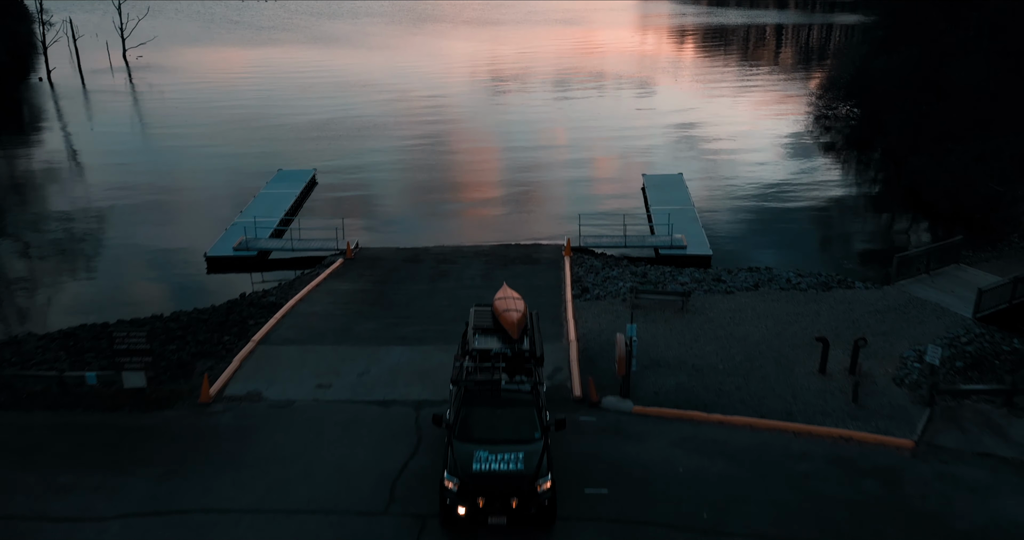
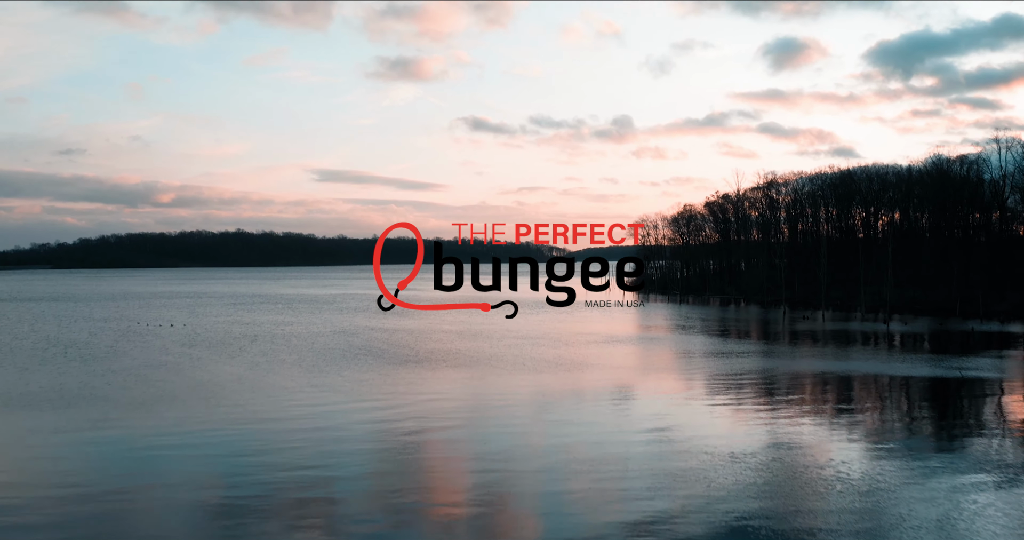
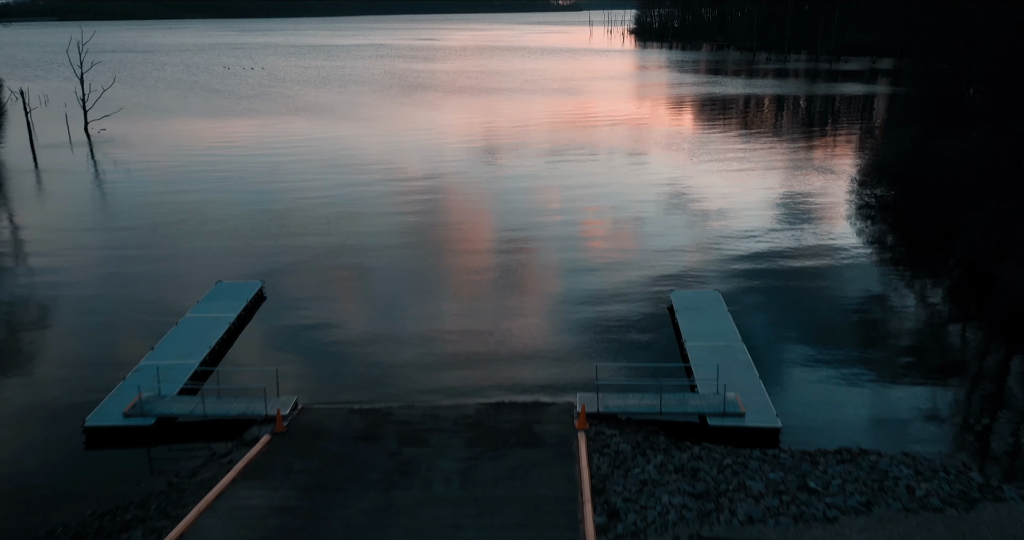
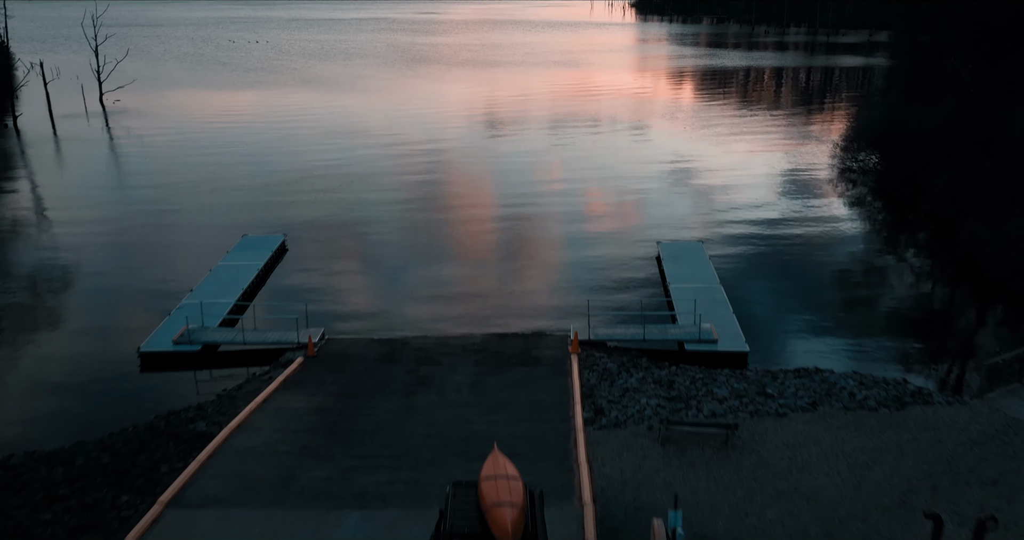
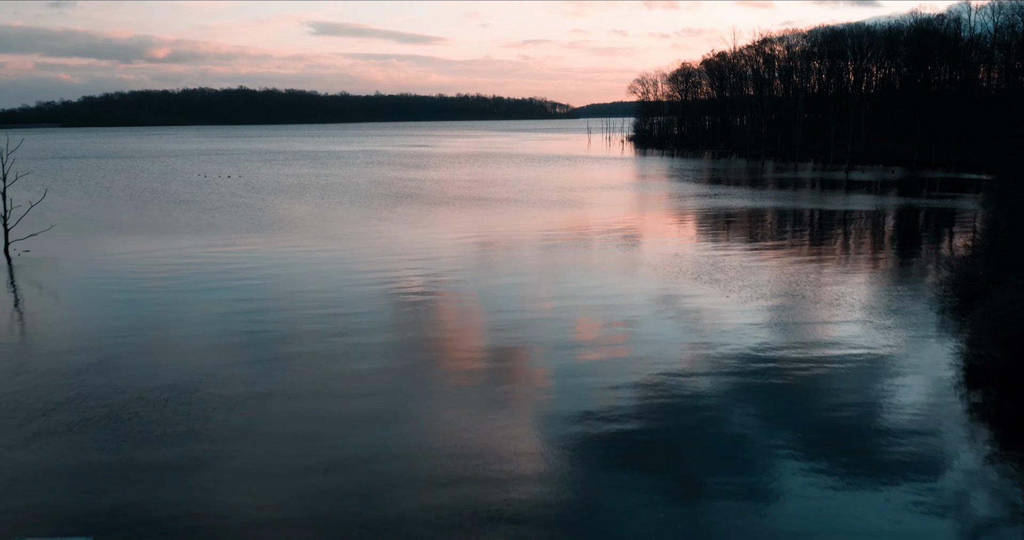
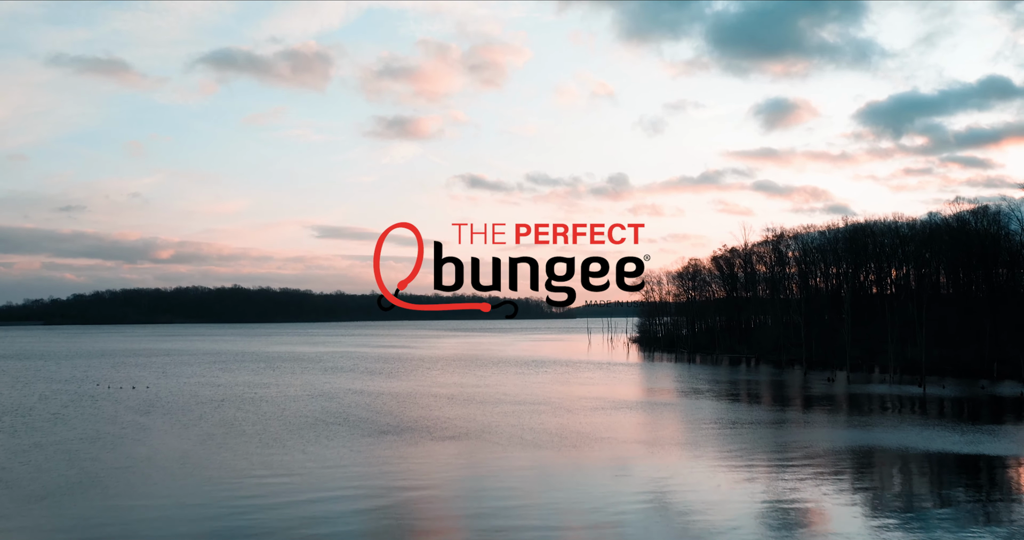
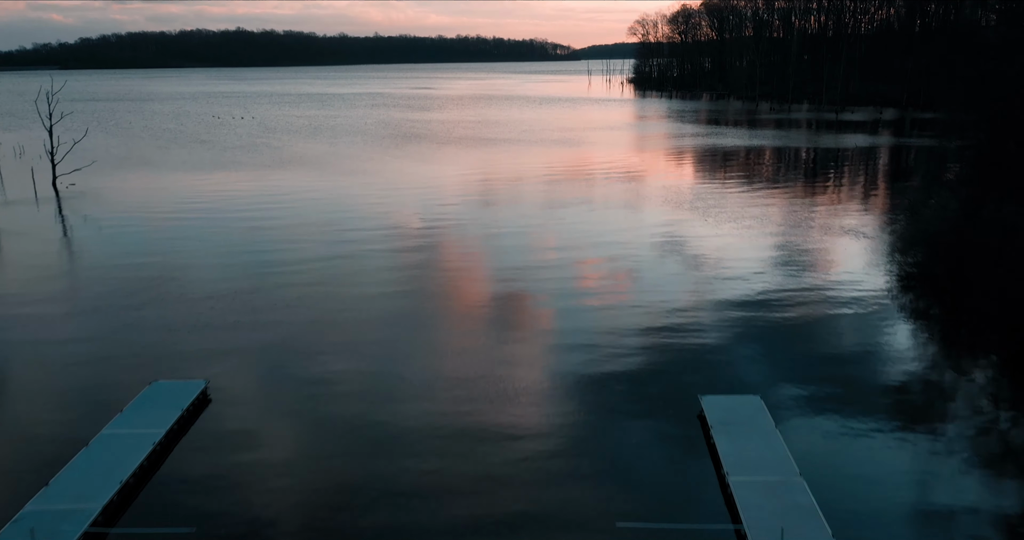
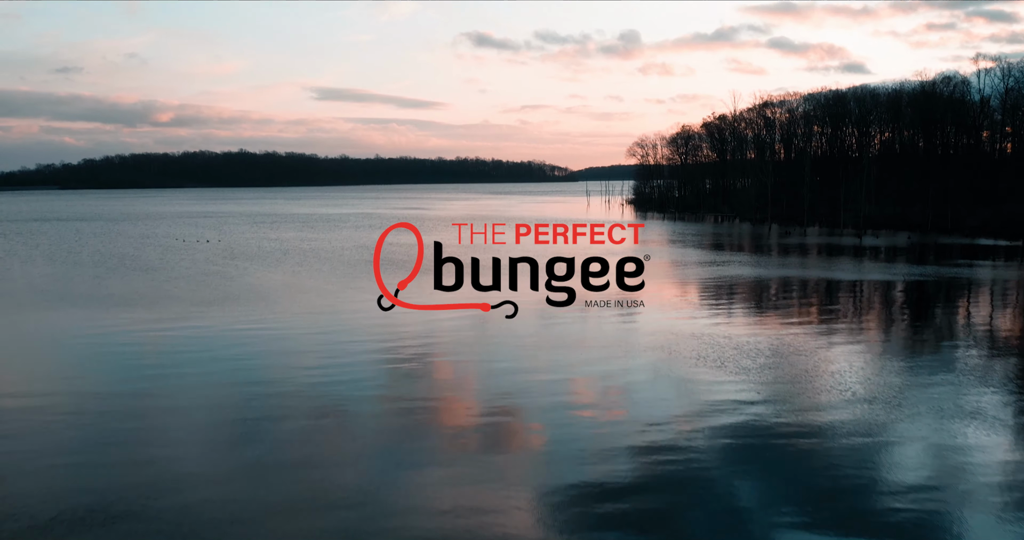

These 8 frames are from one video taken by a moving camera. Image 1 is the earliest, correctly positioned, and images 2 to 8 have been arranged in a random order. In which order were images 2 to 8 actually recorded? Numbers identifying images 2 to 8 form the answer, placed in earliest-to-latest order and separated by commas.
4, 3, 7, 5, 8, 2, 6
